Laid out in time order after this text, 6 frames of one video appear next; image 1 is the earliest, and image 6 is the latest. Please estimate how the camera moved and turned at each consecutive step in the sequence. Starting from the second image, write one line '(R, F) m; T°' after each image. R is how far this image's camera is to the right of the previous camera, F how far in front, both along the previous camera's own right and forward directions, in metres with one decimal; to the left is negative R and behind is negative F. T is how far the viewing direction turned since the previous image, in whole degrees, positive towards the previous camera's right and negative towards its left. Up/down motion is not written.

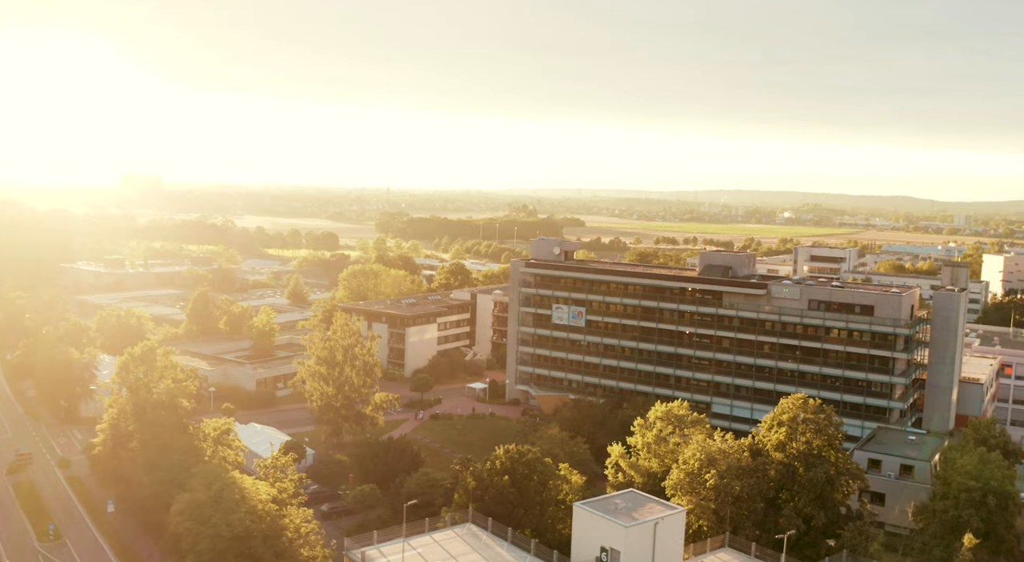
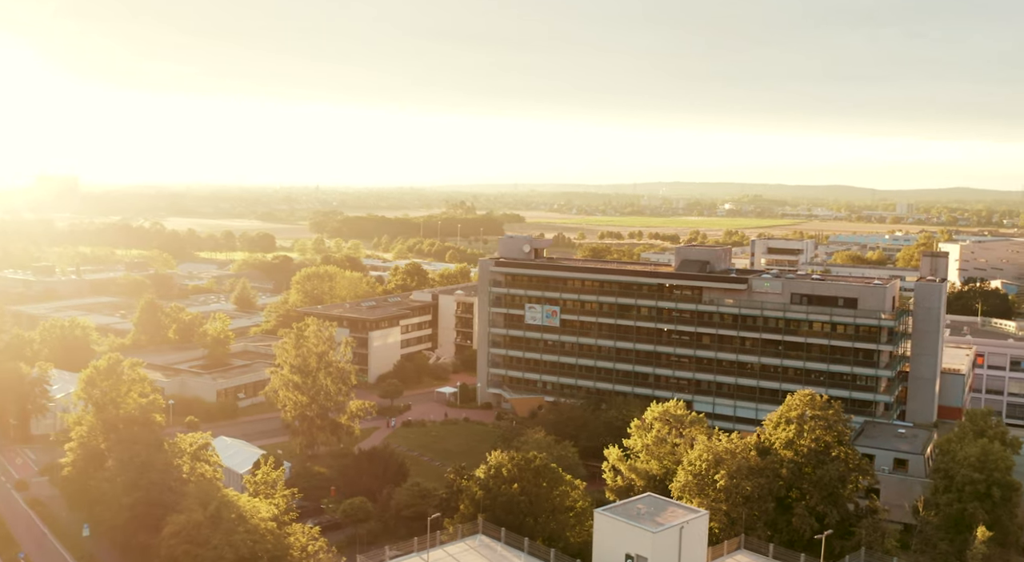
(-2.3, +1.0) m; +4°
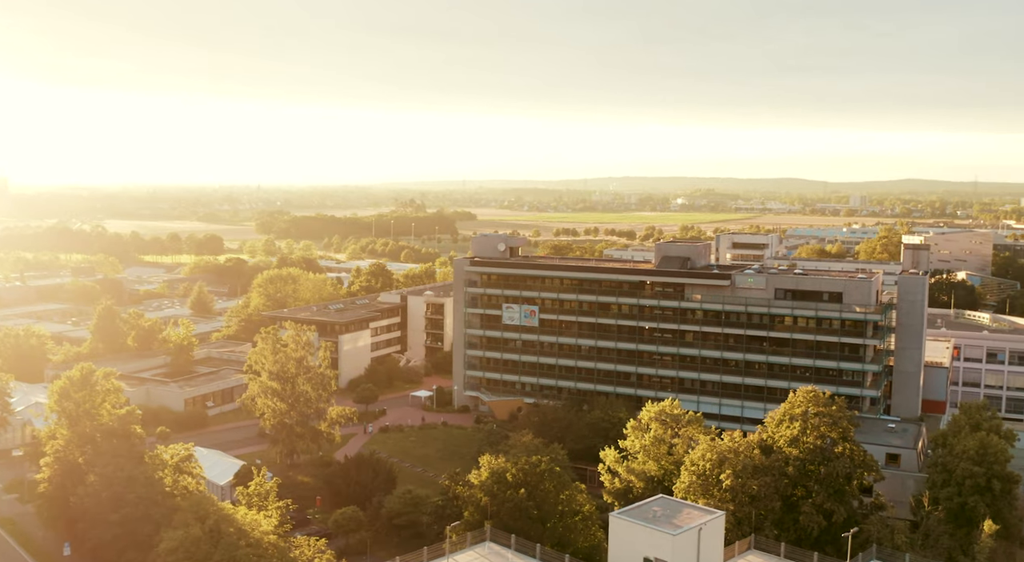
(-1.8, +0.7) m; +3°
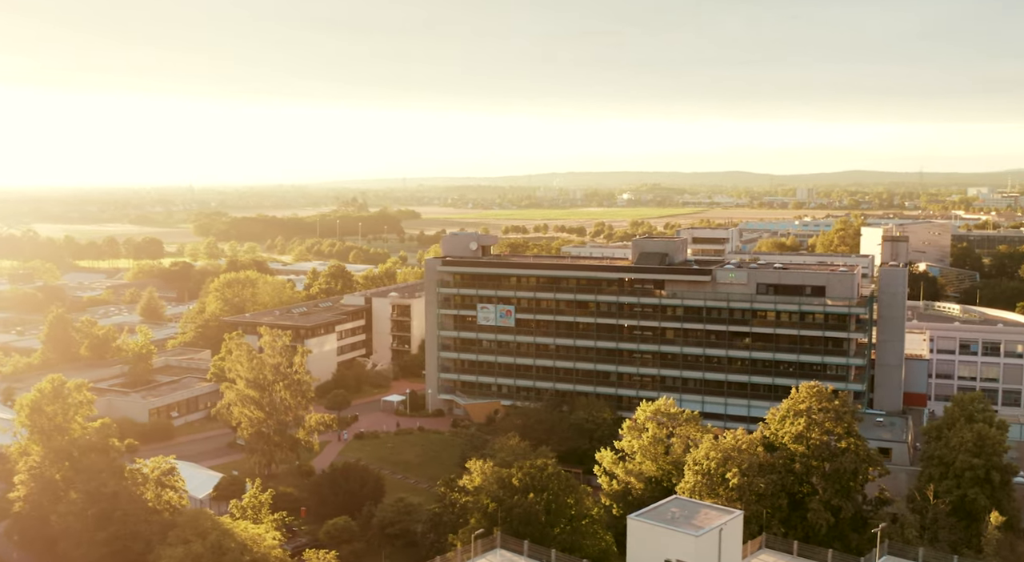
(-2.0, +0.7) m; +4°
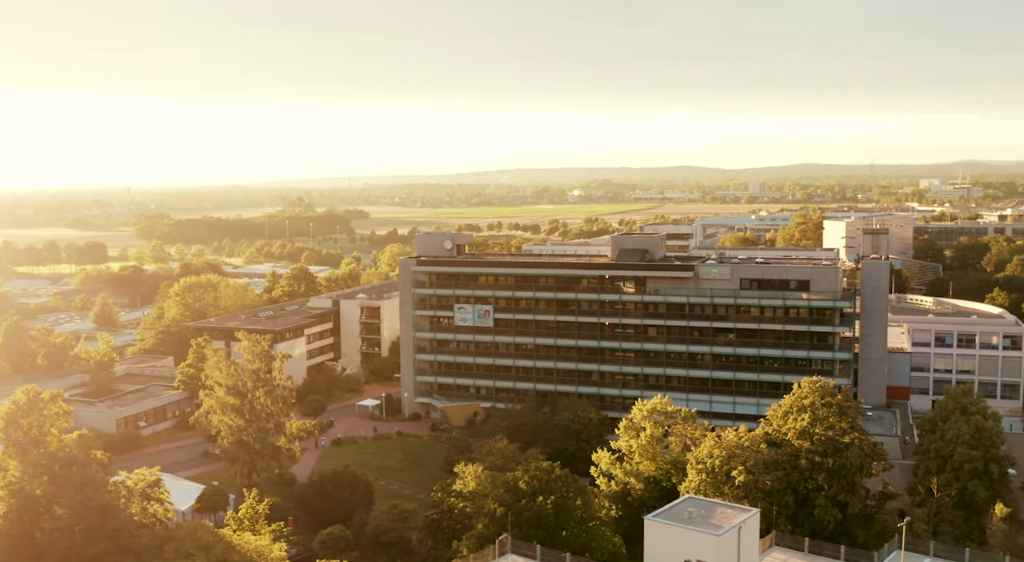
(-1.9, +0.5) m; +3°
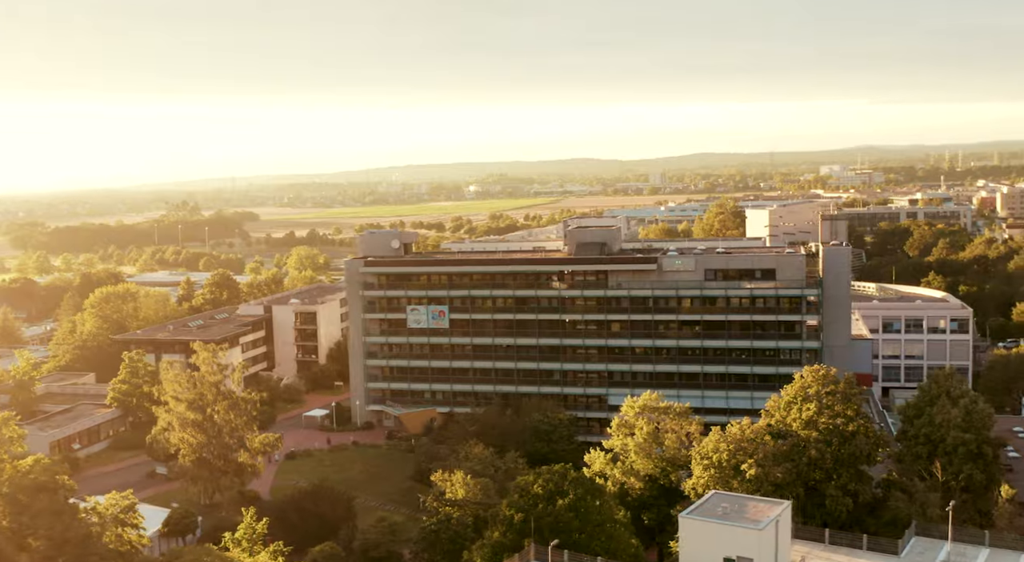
(-3.8, +1.0) m; +7°
